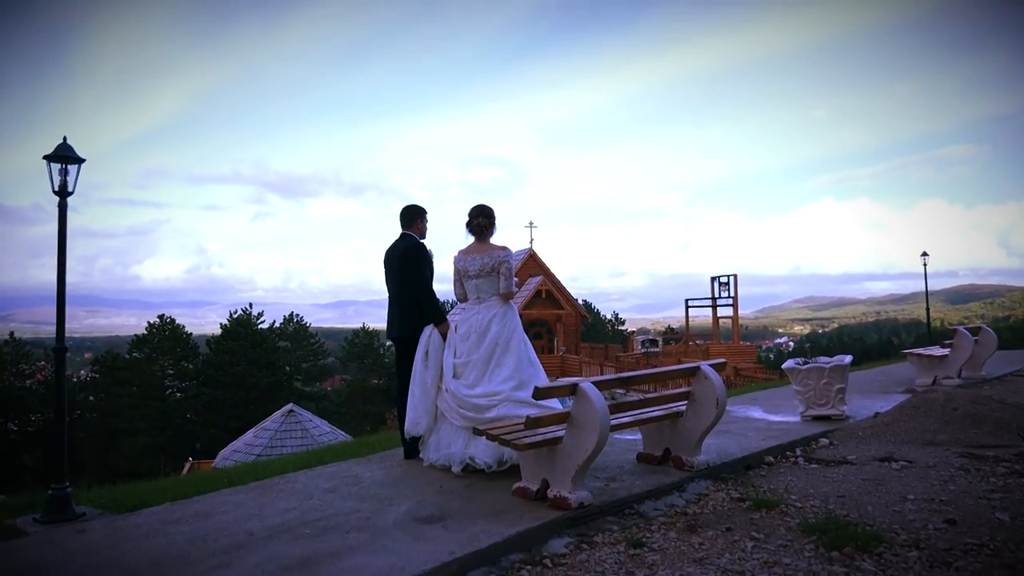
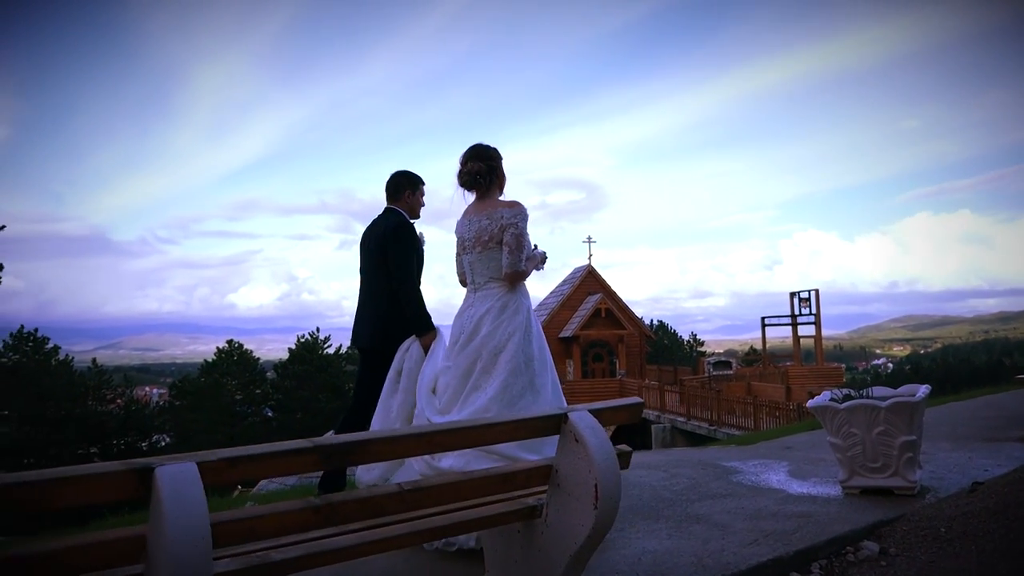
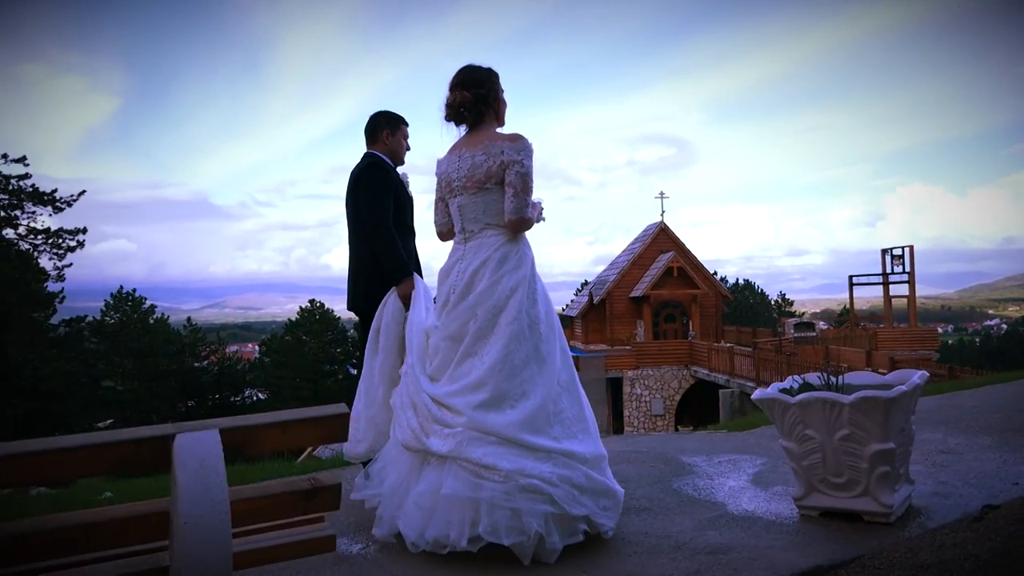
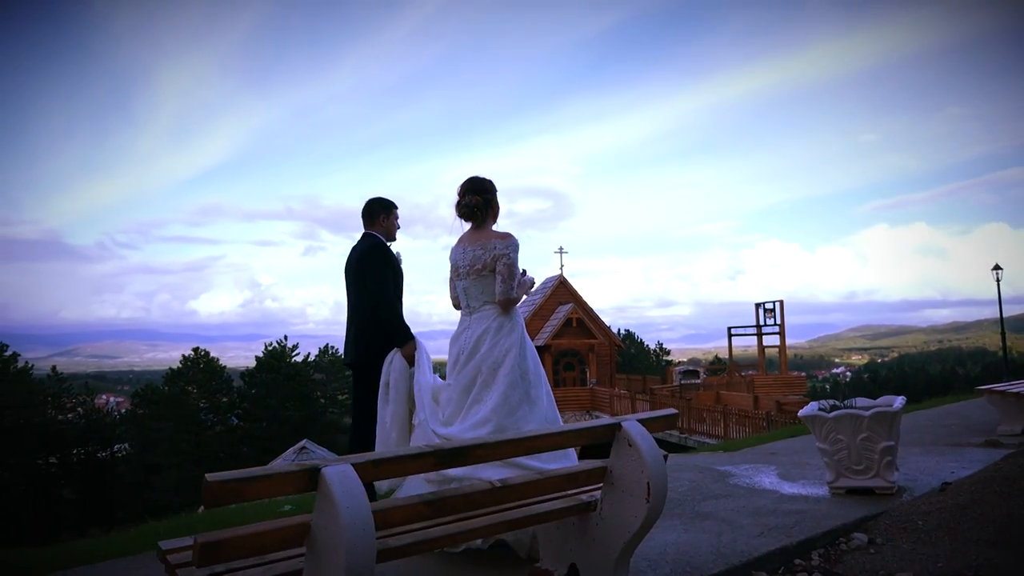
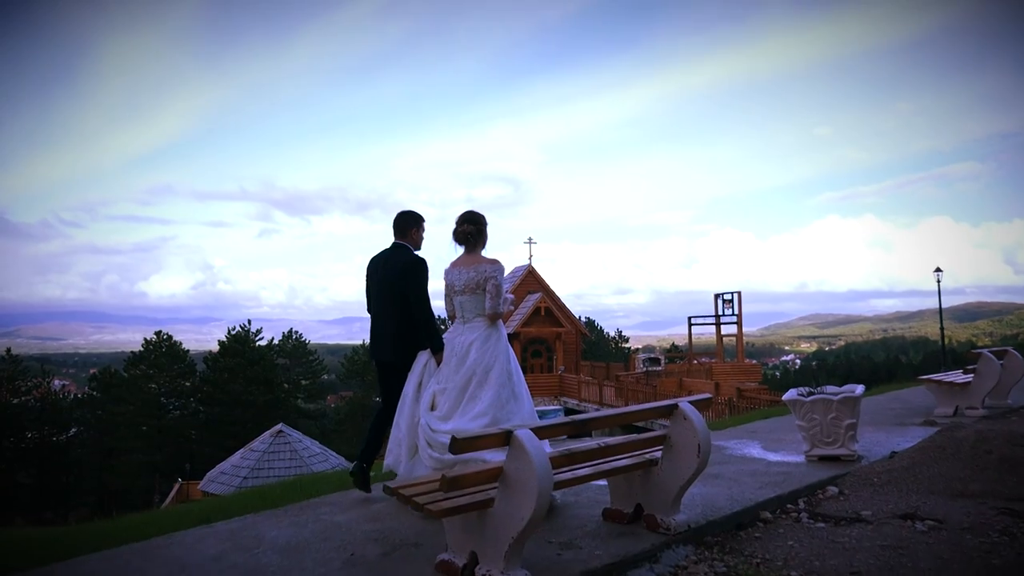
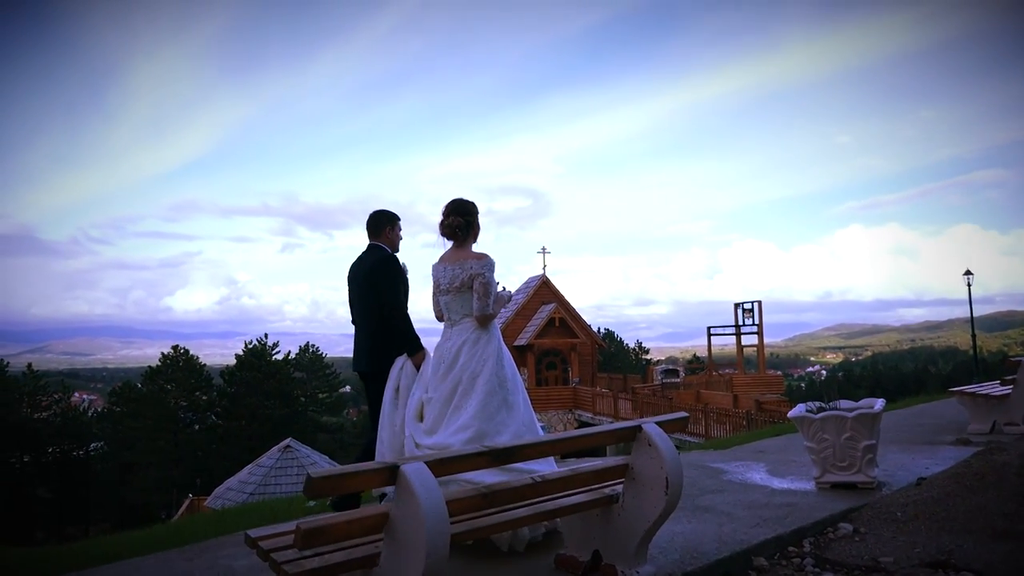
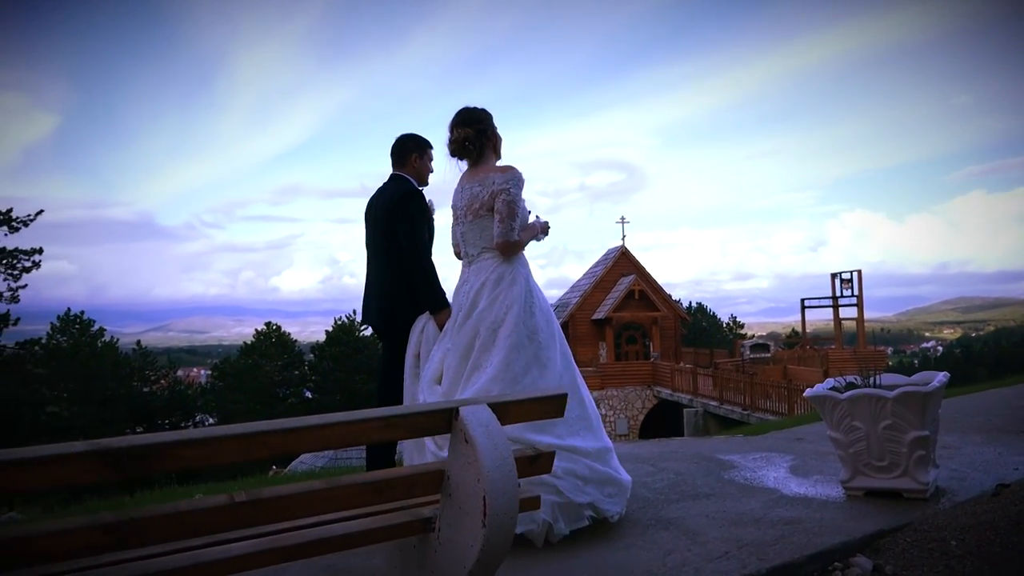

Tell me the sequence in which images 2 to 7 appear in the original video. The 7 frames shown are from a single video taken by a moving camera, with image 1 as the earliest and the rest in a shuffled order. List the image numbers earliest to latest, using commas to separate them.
5, 6, 4, 2, 7, 3
